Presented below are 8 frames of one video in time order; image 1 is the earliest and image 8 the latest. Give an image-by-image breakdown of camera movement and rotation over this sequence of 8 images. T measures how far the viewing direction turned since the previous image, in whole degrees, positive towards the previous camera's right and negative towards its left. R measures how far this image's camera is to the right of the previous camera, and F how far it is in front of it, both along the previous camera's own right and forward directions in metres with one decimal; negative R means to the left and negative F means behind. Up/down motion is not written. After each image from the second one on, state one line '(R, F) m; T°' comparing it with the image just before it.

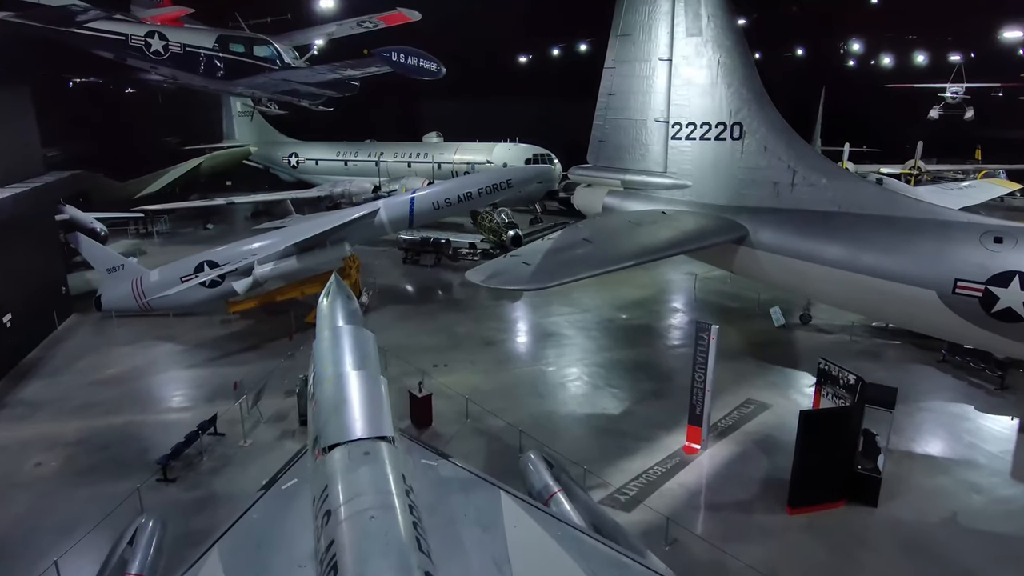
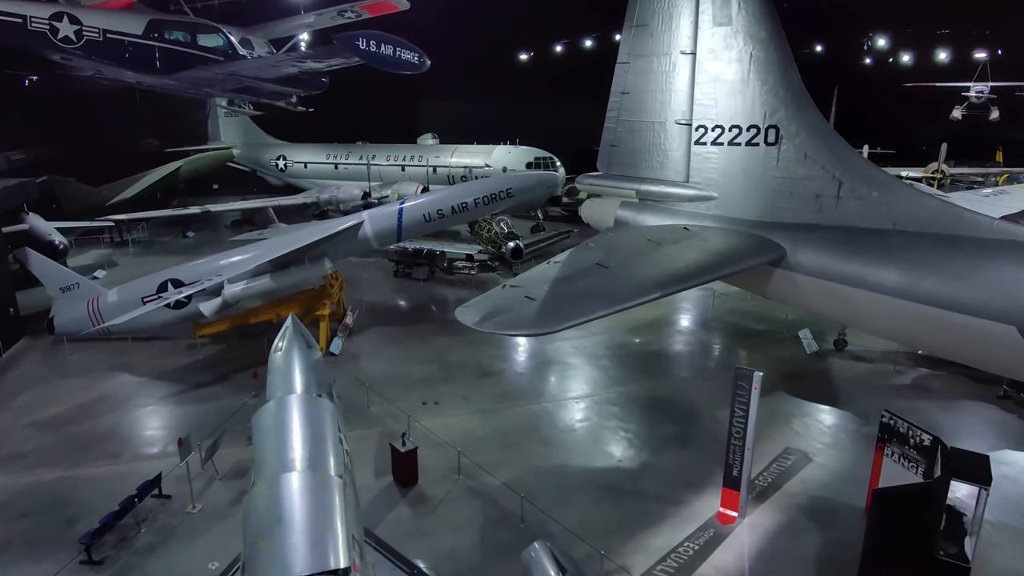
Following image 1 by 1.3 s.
(0.0, +1.2) m; 0°
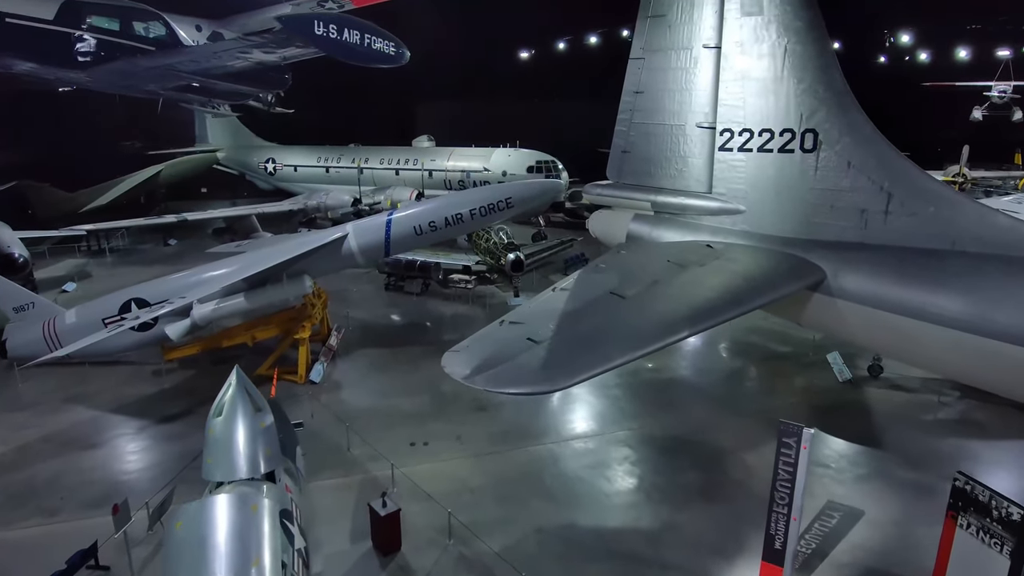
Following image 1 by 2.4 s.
(0.0, +1.0) m; 0°
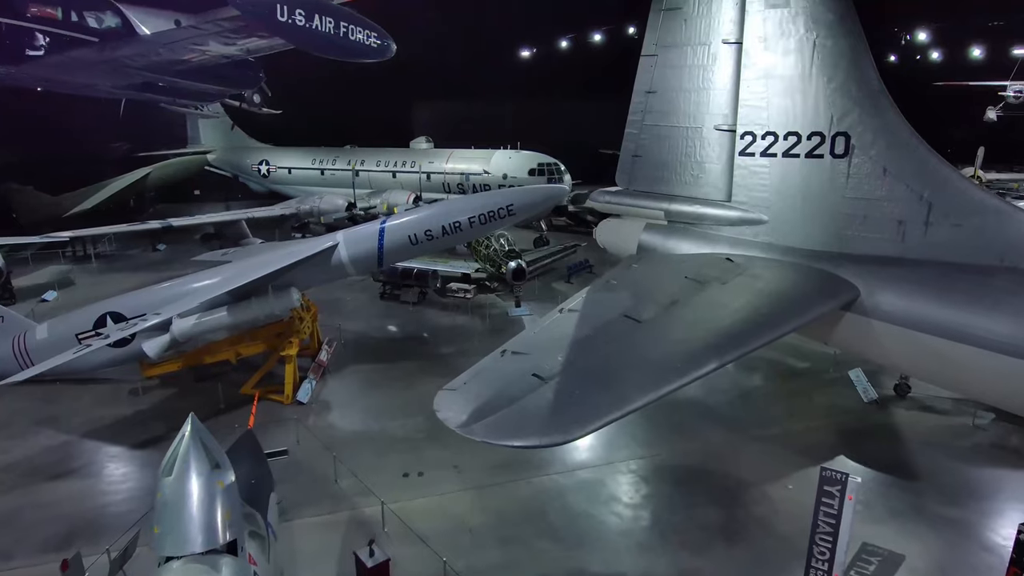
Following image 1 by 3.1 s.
(0.0, +0.6) m; 0°
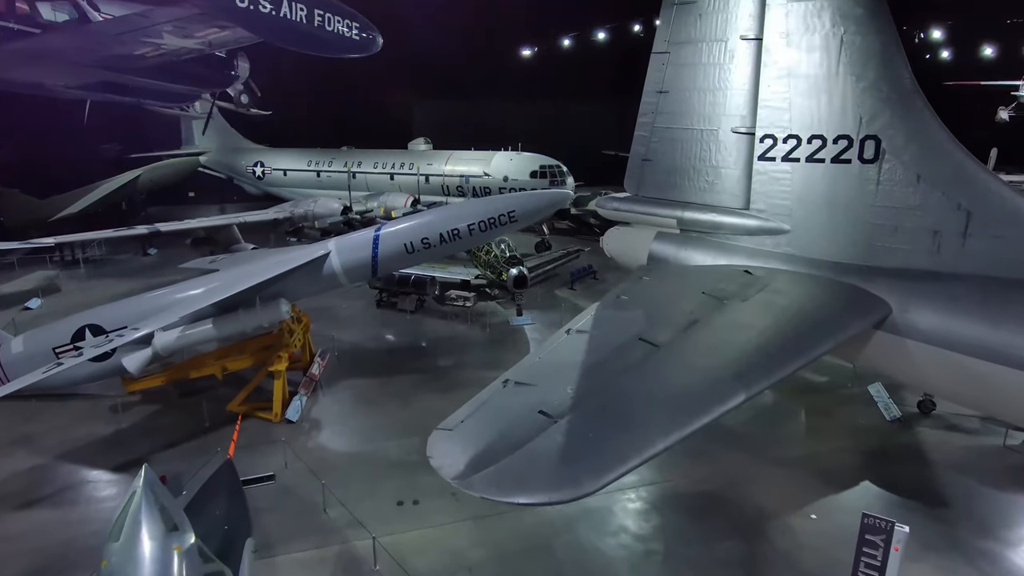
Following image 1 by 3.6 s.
(0.0, +0.5) m; 0°
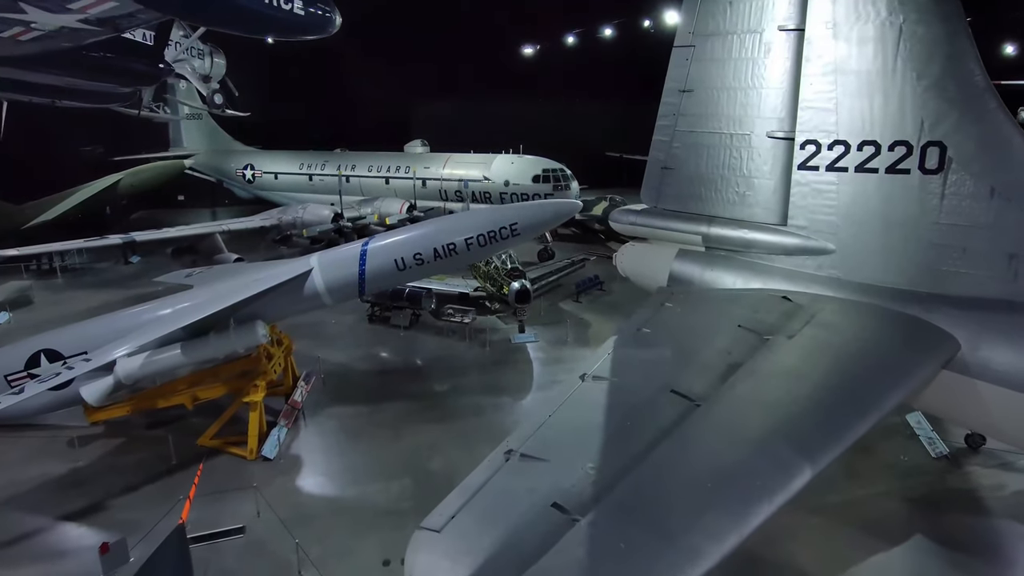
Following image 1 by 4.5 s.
(0.0, +0.8) m; 0°
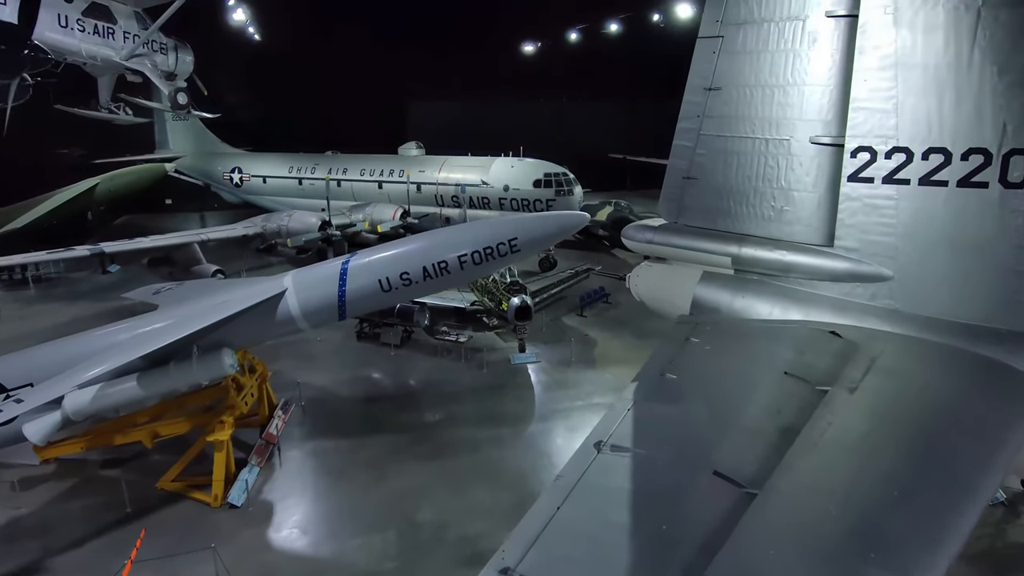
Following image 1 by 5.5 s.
(0.0, +0.9) m; 0°
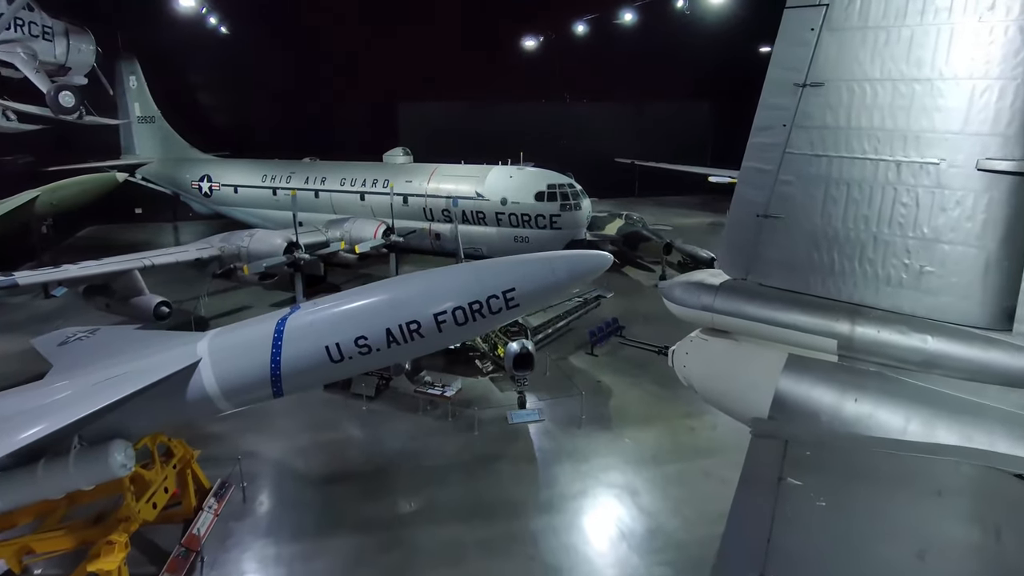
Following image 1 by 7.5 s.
(+0.1, +1.8) m; 0°
